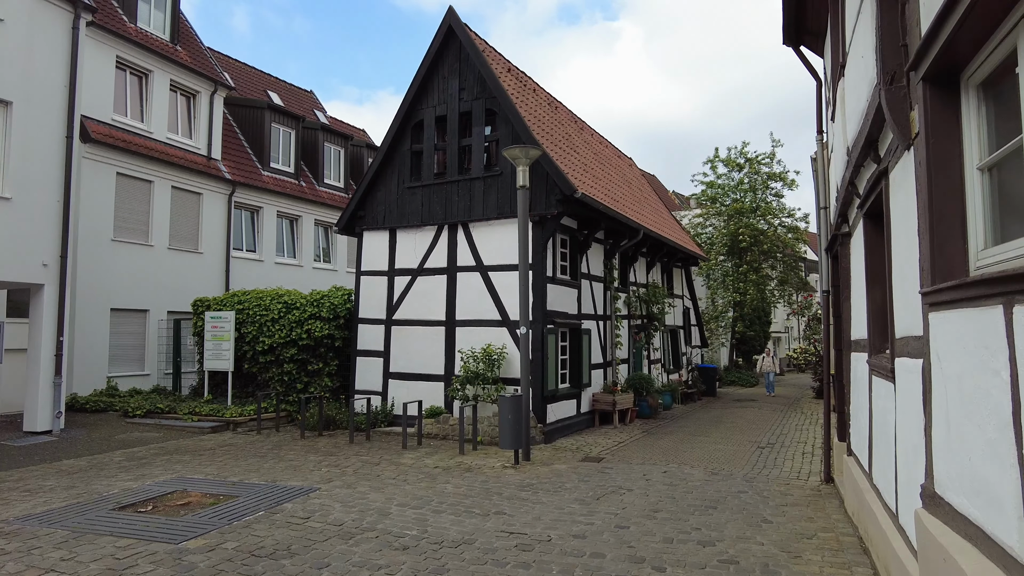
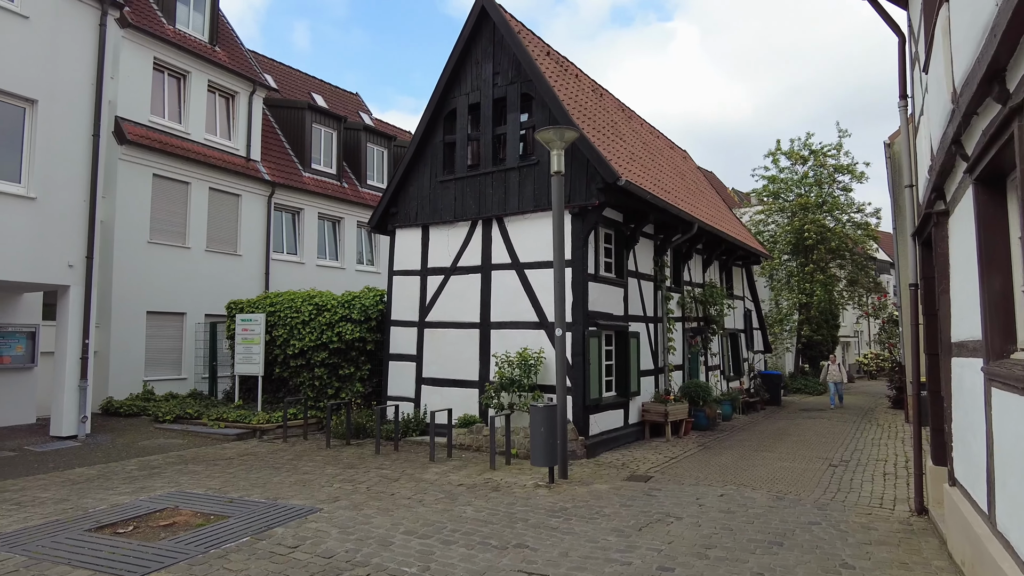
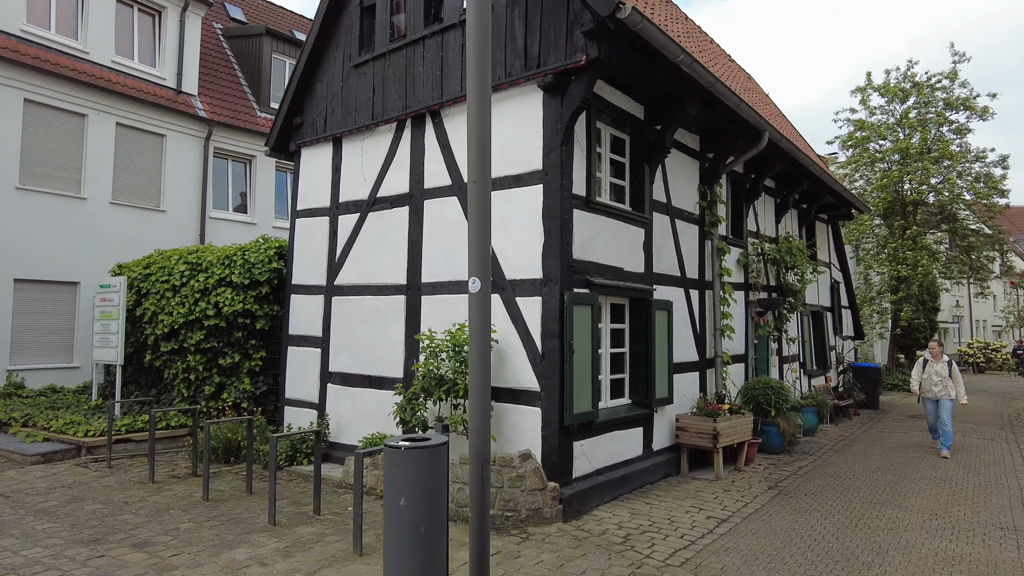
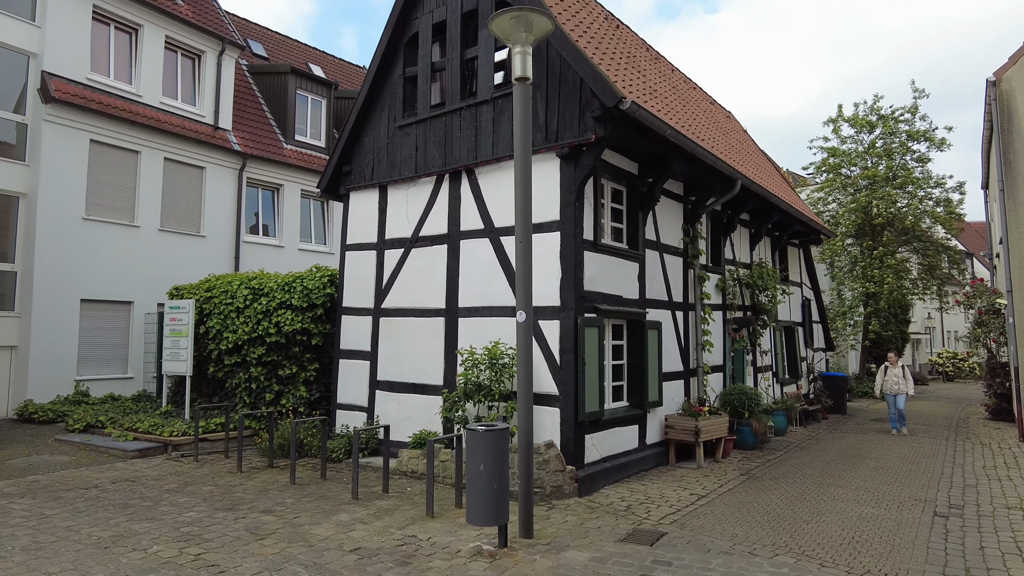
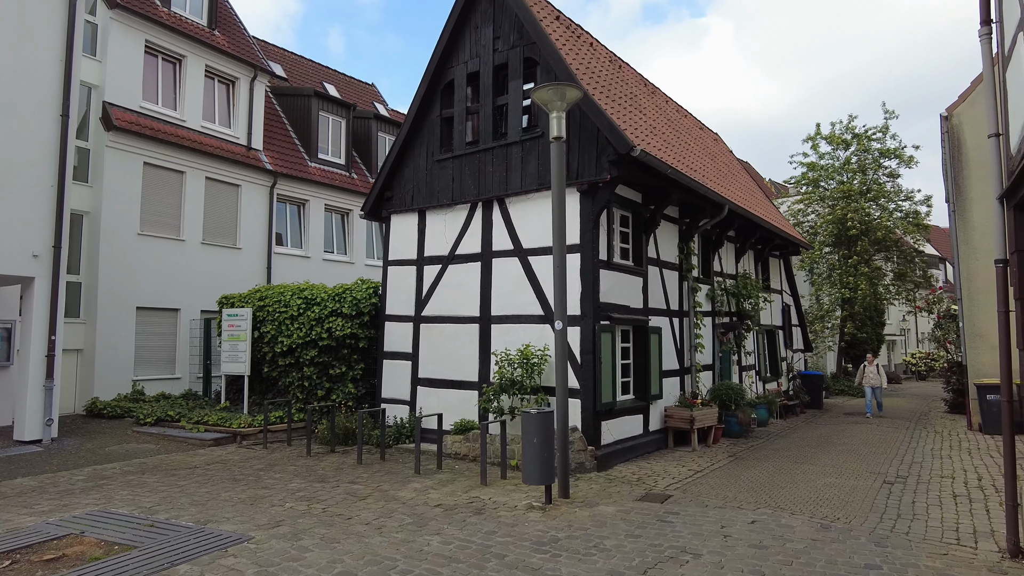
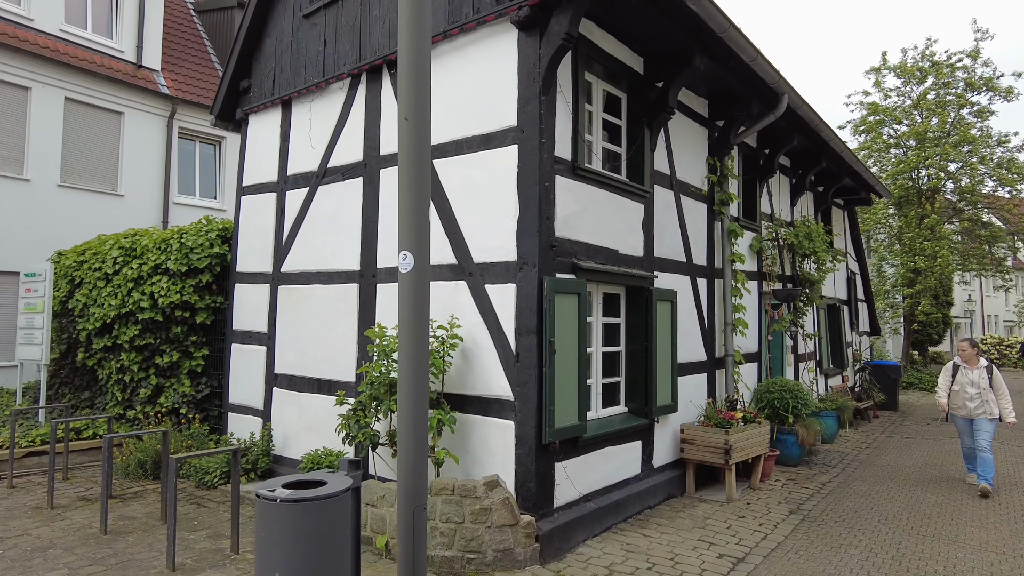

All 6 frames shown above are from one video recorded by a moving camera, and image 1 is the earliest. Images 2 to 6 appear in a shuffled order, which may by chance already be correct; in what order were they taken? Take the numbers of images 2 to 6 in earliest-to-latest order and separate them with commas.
2, 5, 4, 3, 6
